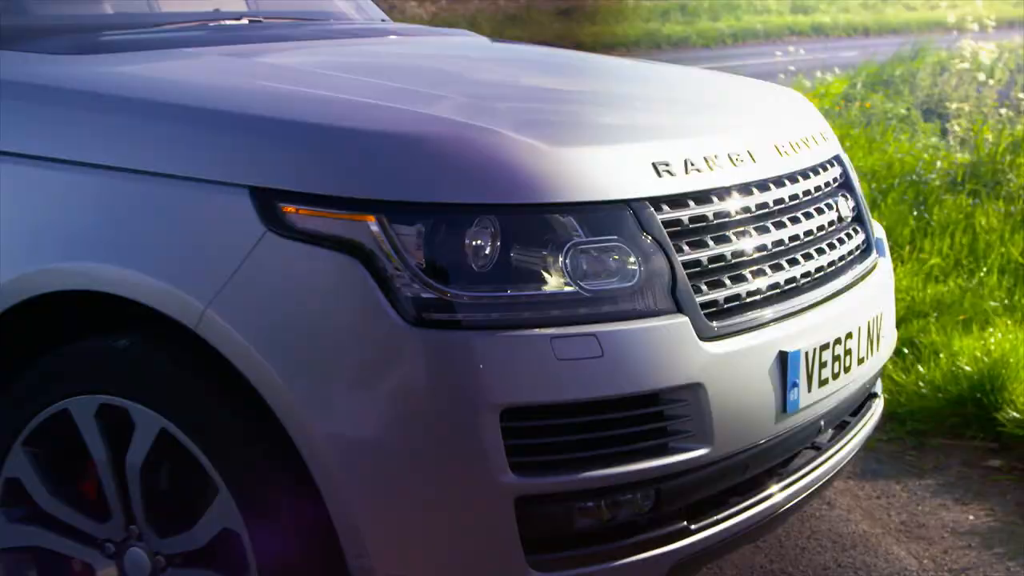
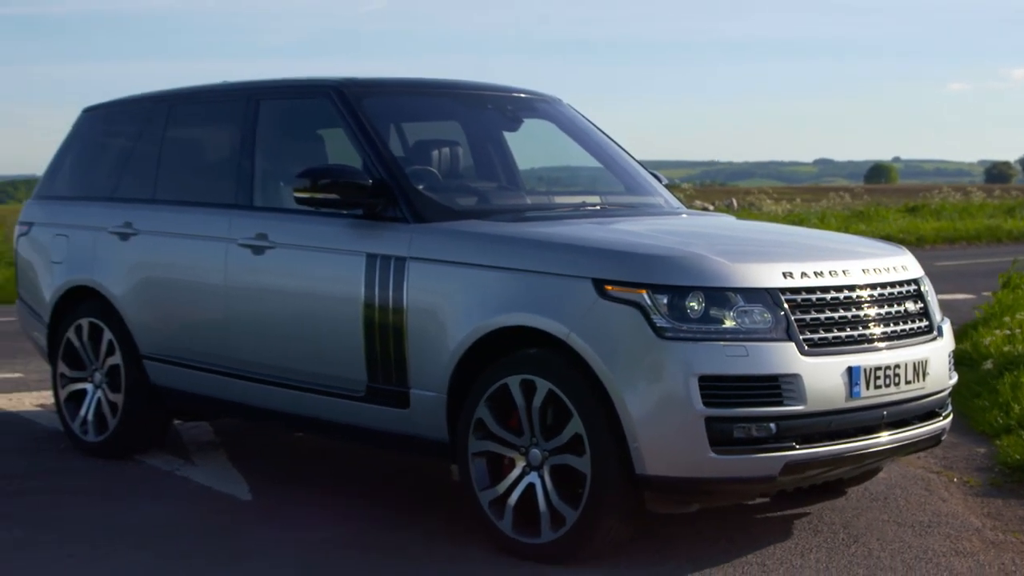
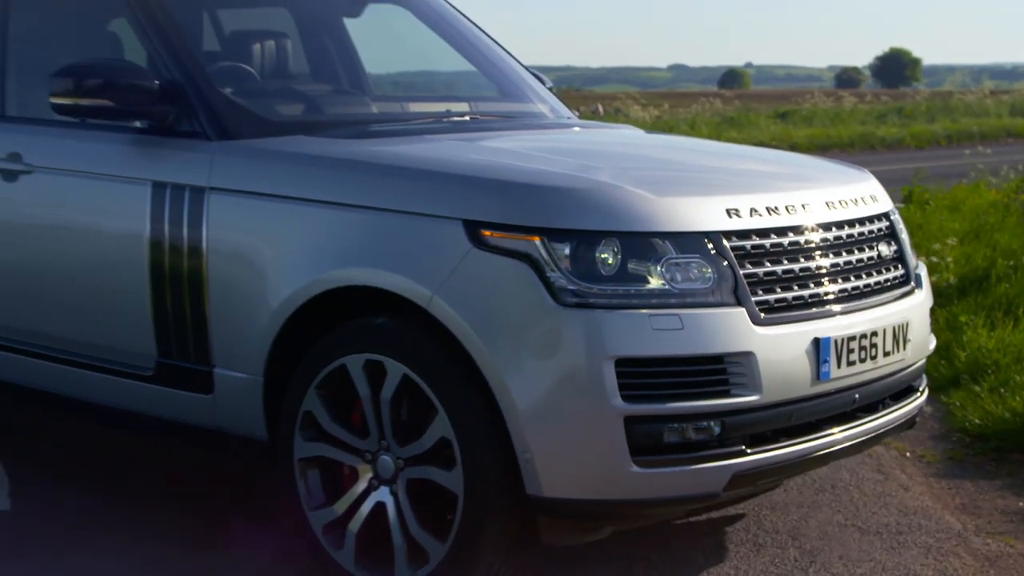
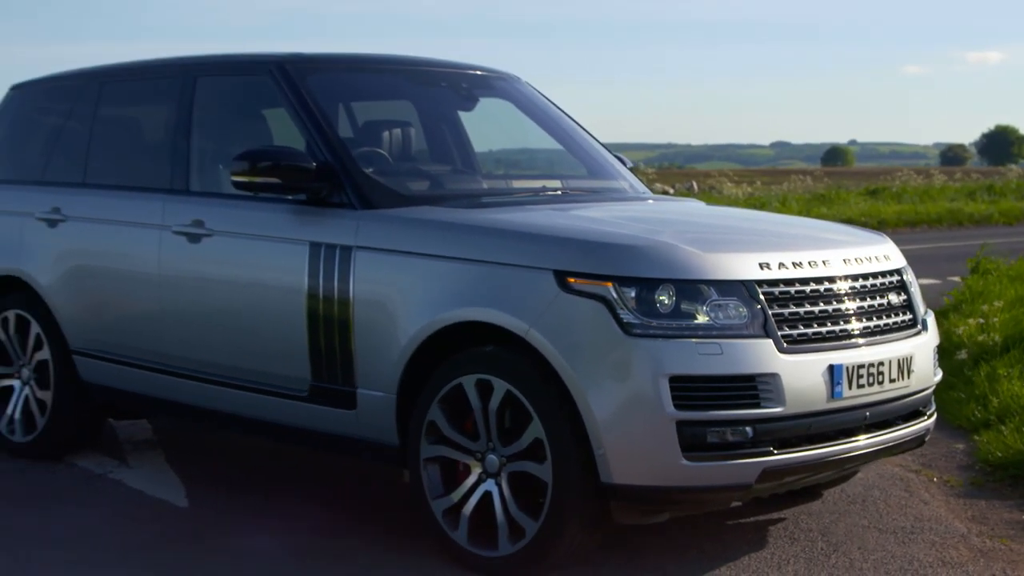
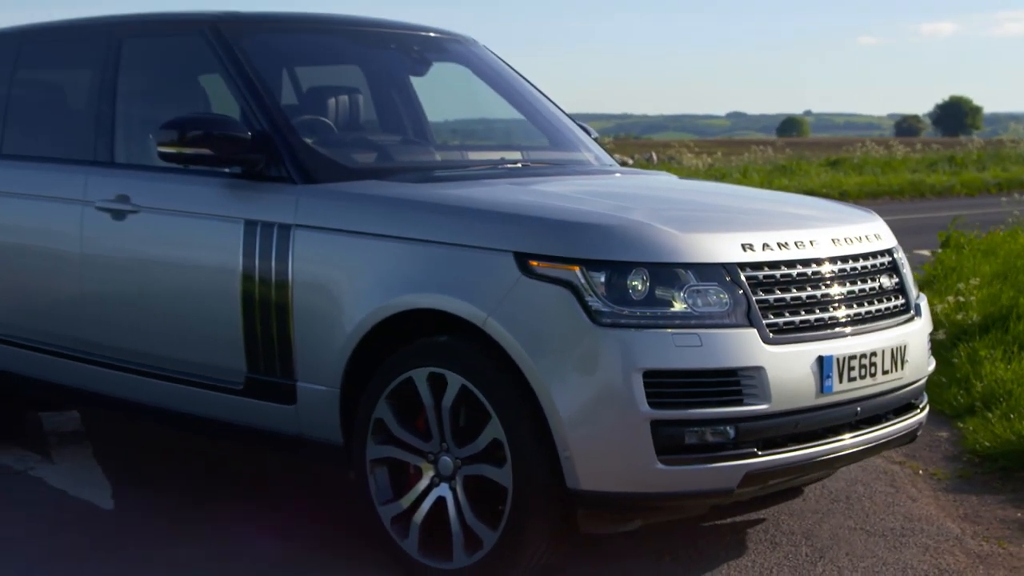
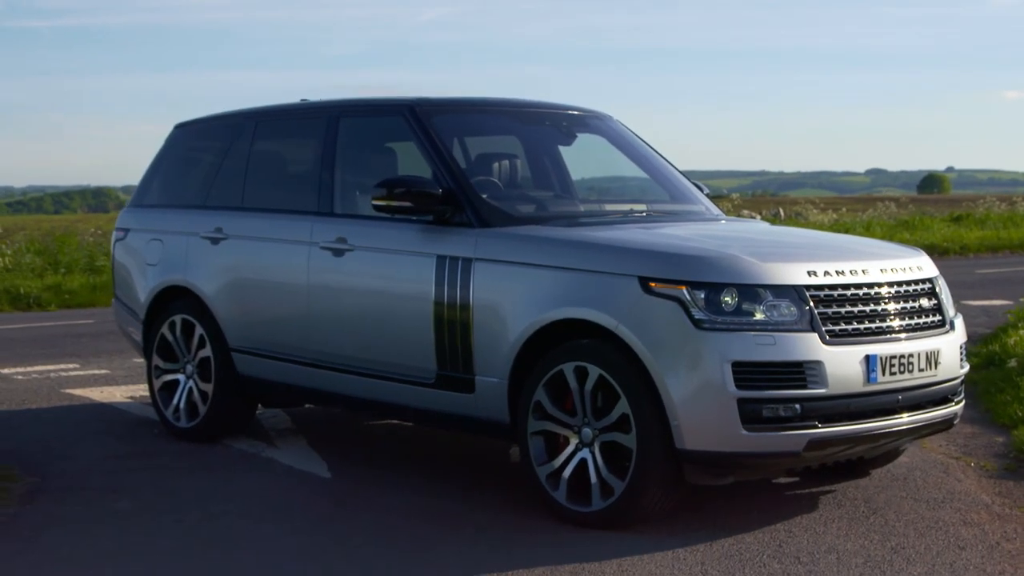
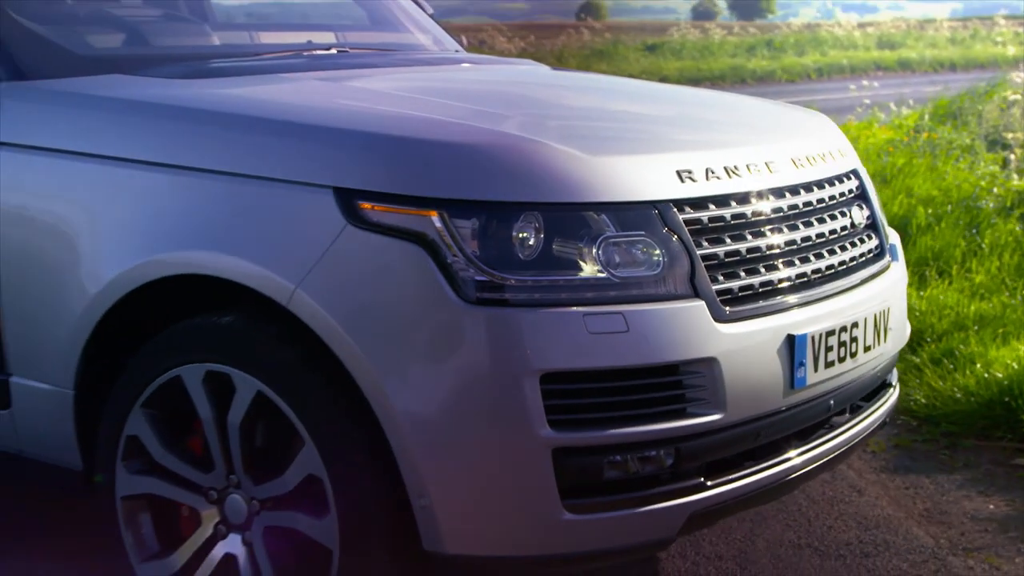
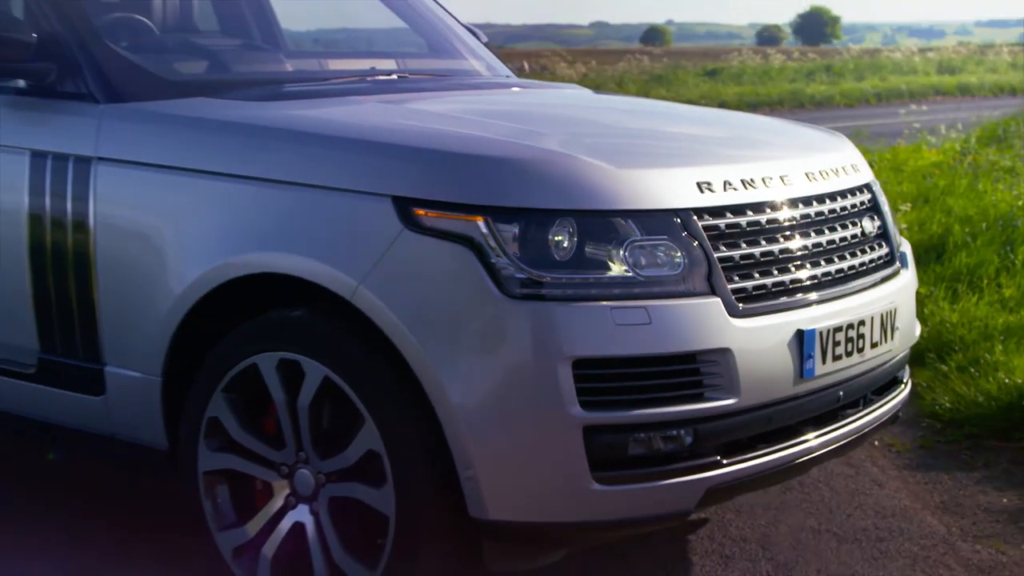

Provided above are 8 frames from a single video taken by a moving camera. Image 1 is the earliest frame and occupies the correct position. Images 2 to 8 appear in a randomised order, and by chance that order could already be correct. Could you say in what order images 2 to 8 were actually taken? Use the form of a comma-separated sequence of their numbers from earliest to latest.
7, 8, 3, 5, 4, 2, 6
